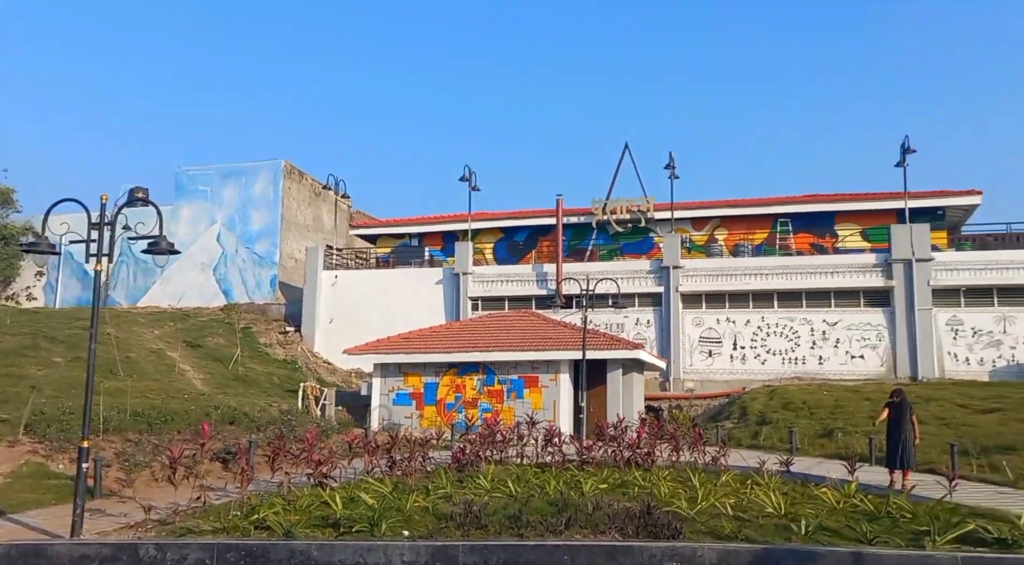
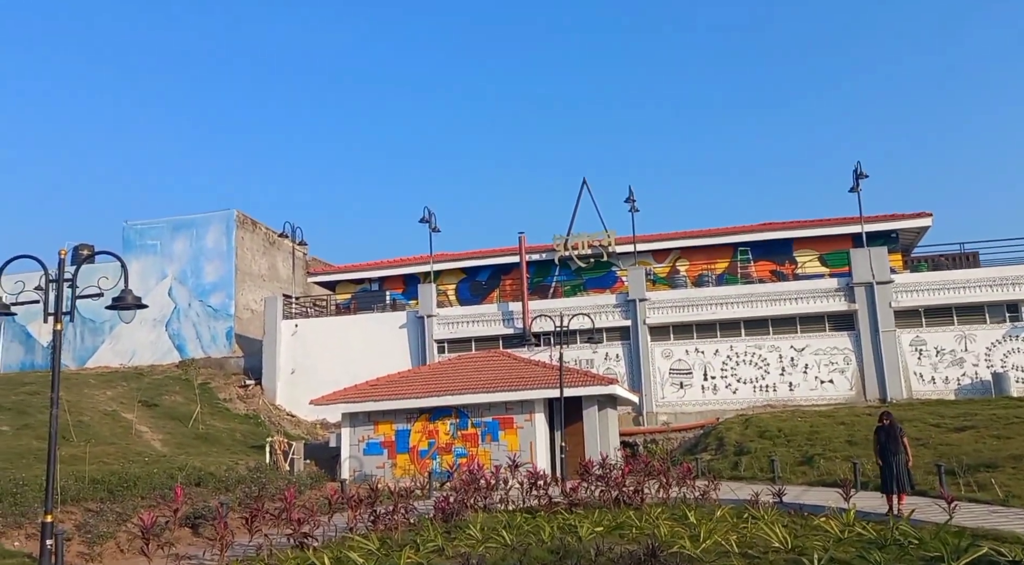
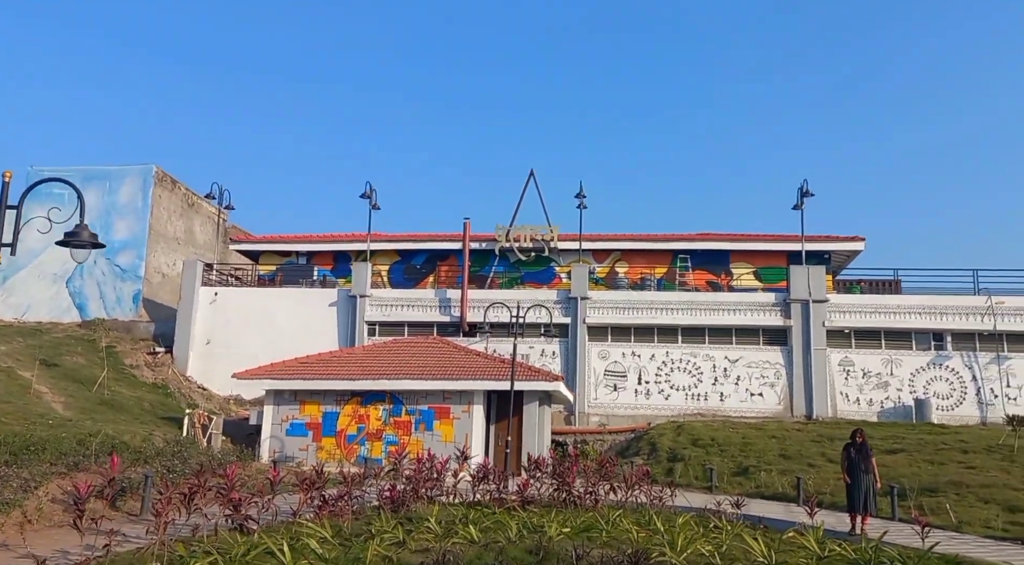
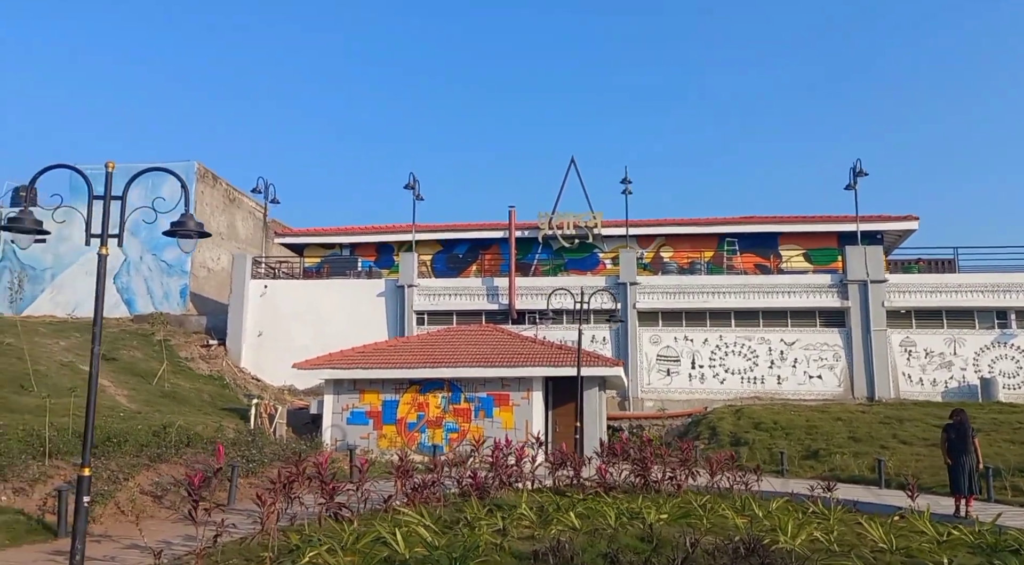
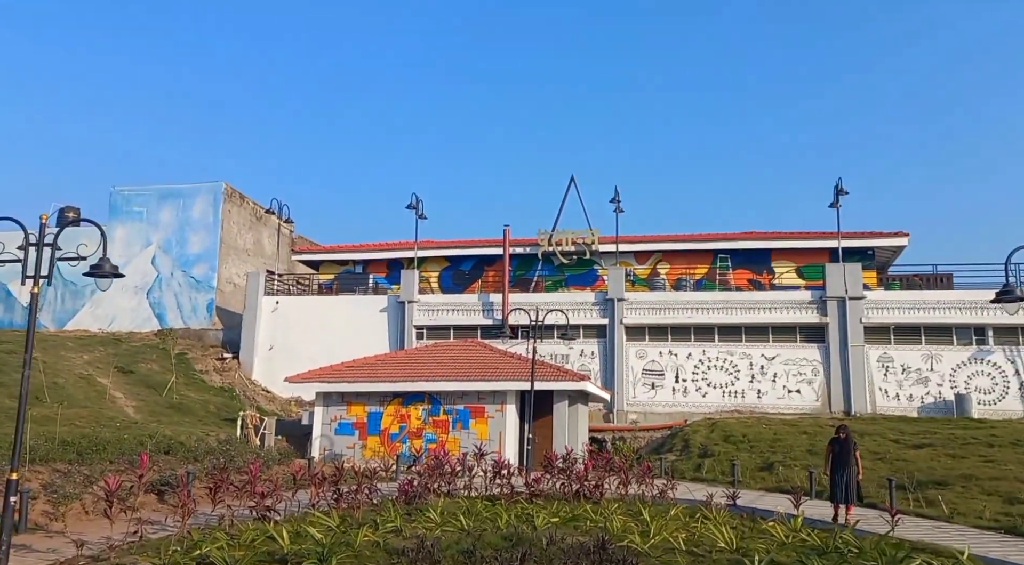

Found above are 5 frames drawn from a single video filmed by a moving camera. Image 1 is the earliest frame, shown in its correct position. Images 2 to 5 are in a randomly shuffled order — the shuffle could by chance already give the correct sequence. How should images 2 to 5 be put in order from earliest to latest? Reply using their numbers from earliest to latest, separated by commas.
5, 2, 3, 4
